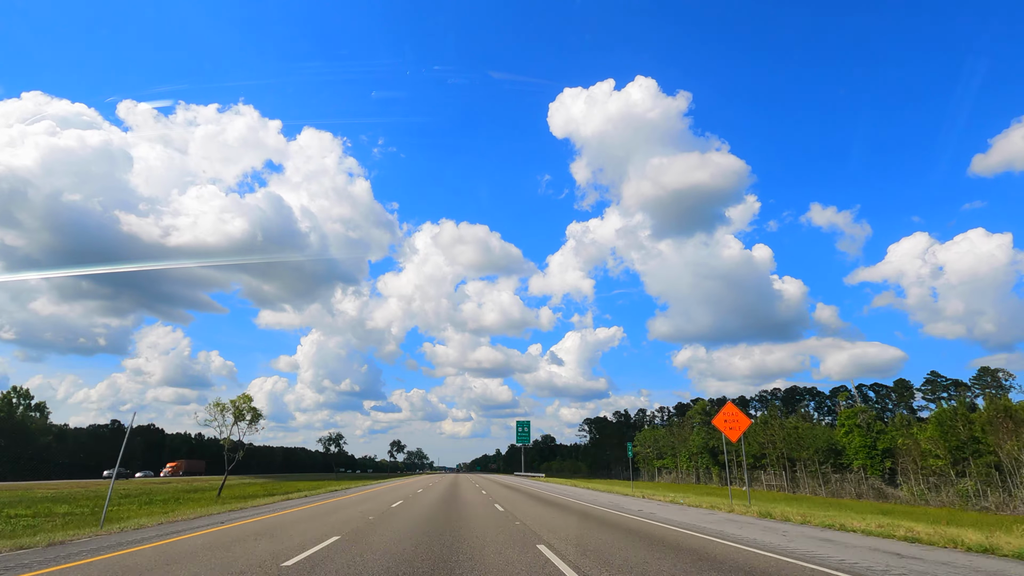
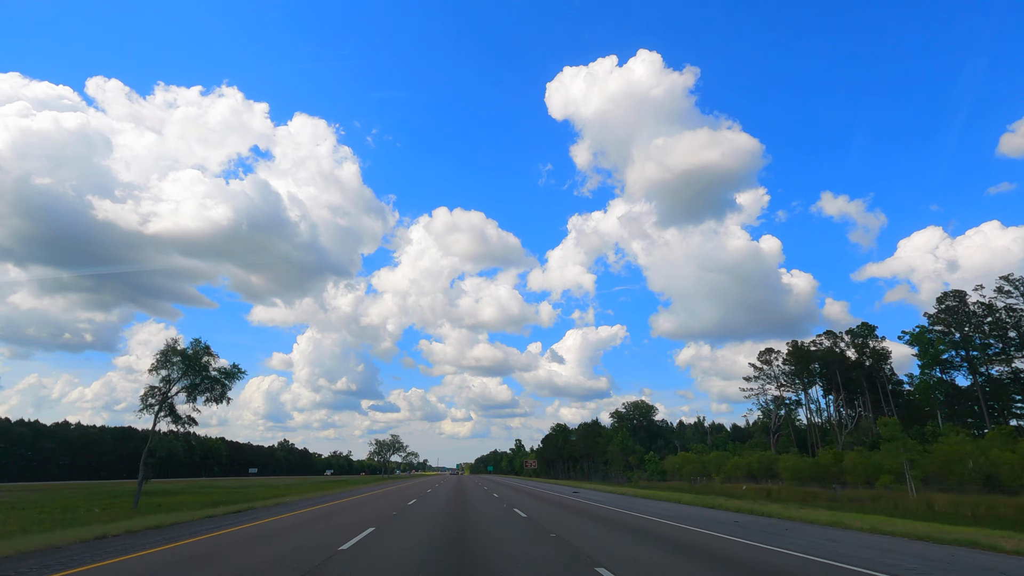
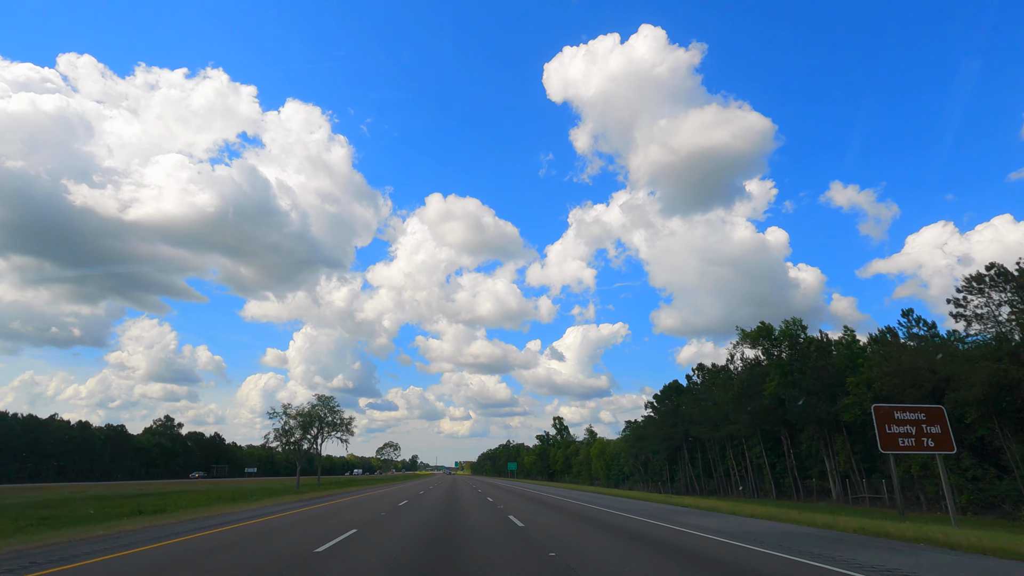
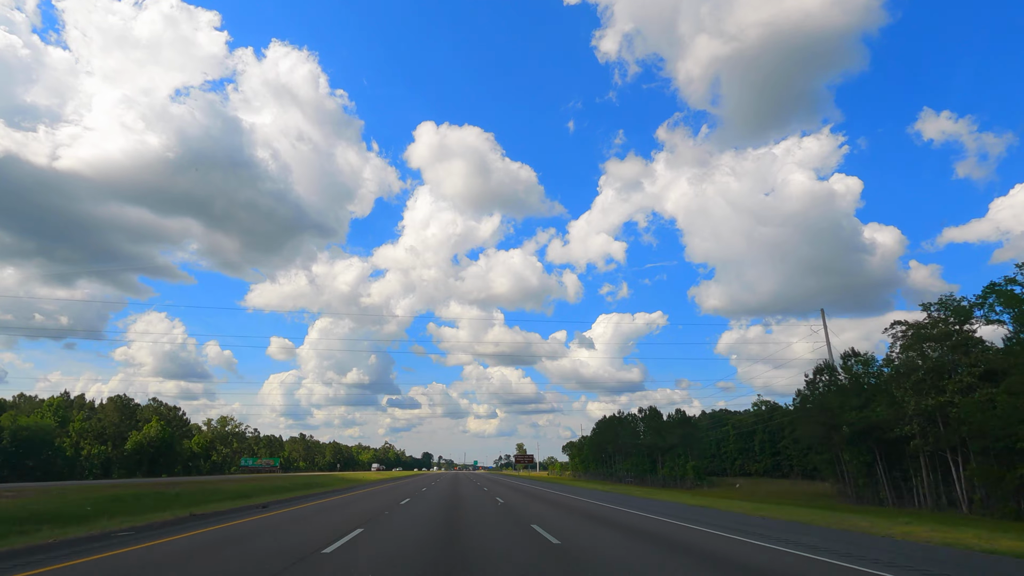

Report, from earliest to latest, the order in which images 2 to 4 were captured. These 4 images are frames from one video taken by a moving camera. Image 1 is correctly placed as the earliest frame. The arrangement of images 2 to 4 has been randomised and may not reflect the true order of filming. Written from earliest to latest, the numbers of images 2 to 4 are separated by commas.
2, 3, 4
